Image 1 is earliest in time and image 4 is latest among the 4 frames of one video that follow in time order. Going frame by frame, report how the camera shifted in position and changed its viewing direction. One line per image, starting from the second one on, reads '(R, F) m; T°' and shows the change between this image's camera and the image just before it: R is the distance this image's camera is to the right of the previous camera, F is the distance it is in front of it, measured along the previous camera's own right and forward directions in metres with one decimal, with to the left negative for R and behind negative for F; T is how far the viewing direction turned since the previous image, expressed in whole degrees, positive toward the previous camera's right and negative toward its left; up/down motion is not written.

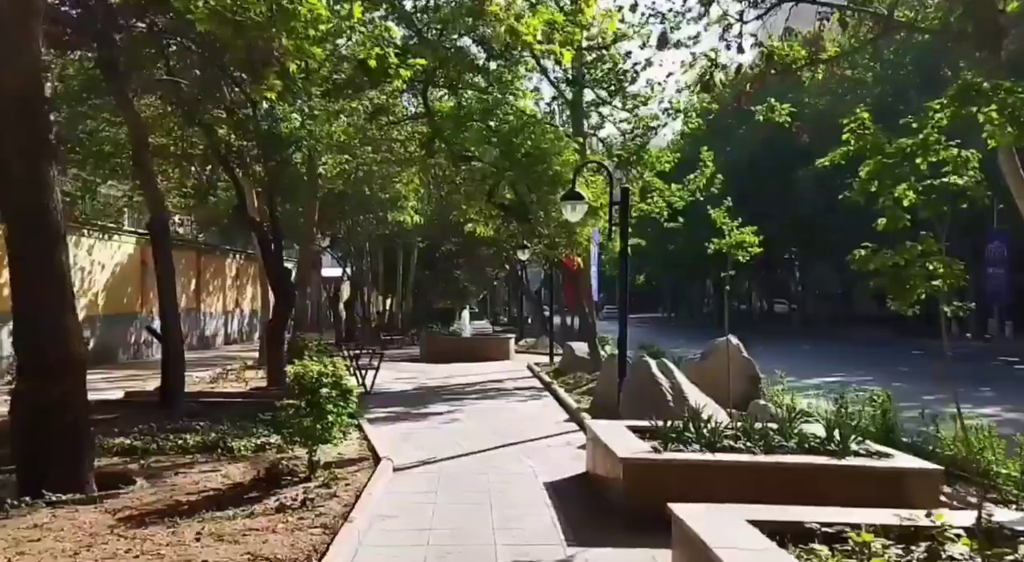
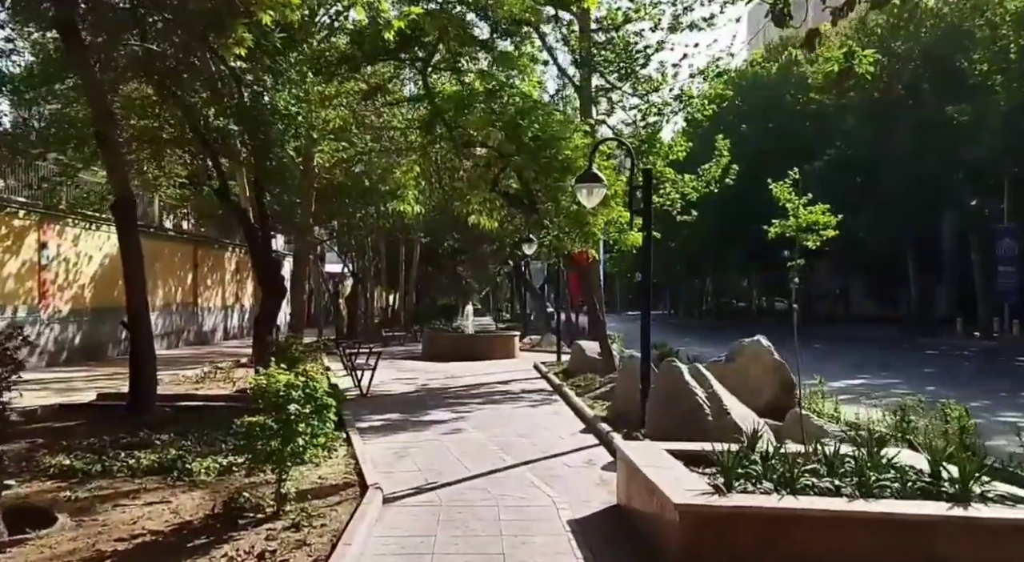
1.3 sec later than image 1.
(-0.1, +1.4) m; 0°
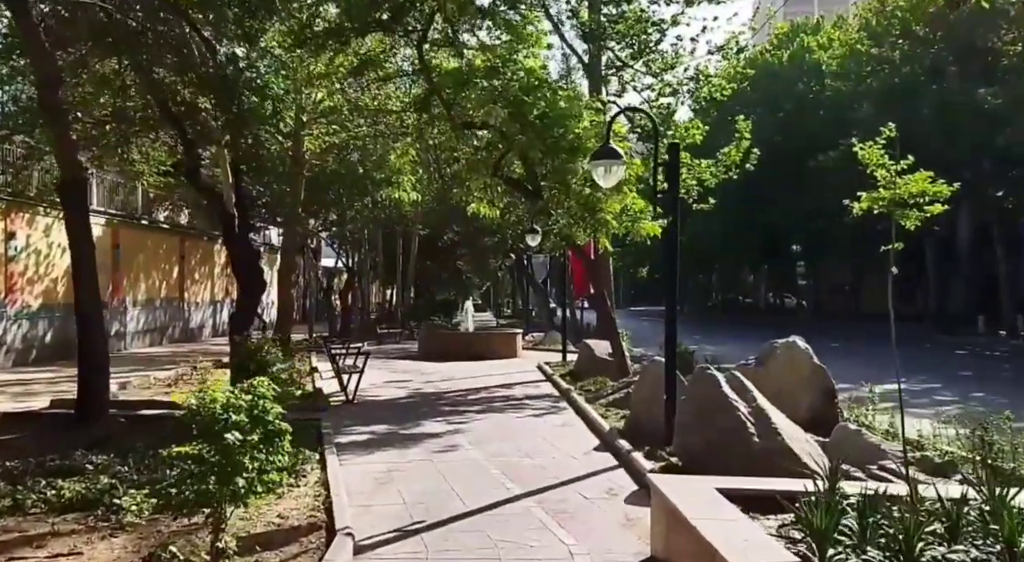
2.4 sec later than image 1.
(0.0, +1.4) m; 0°
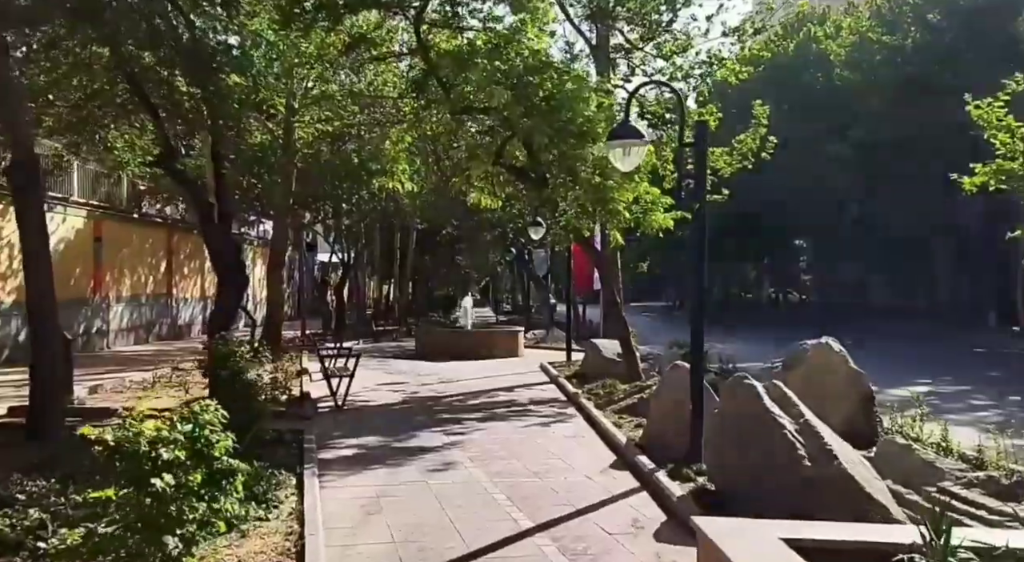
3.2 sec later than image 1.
(-0.1, +1.1) m; 0°
